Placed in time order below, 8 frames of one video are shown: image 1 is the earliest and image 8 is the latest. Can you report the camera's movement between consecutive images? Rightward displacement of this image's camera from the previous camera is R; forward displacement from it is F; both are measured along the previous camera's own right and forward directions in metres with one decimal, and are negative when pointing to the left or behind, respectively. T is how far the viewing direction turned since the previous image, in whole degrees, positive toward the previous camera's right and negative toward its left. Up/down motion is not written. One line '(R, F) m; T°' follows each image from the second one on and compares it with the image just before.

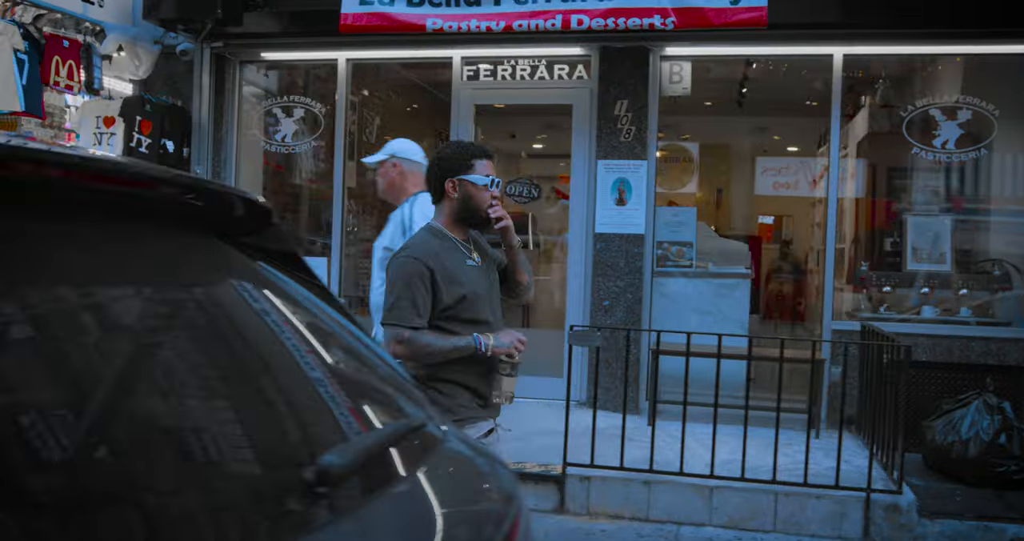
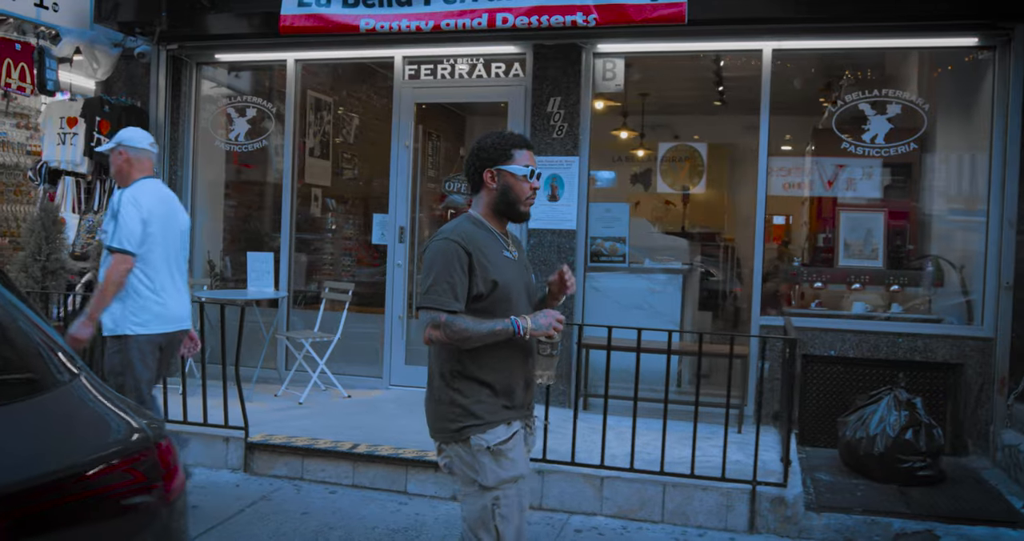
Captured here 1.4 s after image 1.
(+0.8, -0.1) m; -4°
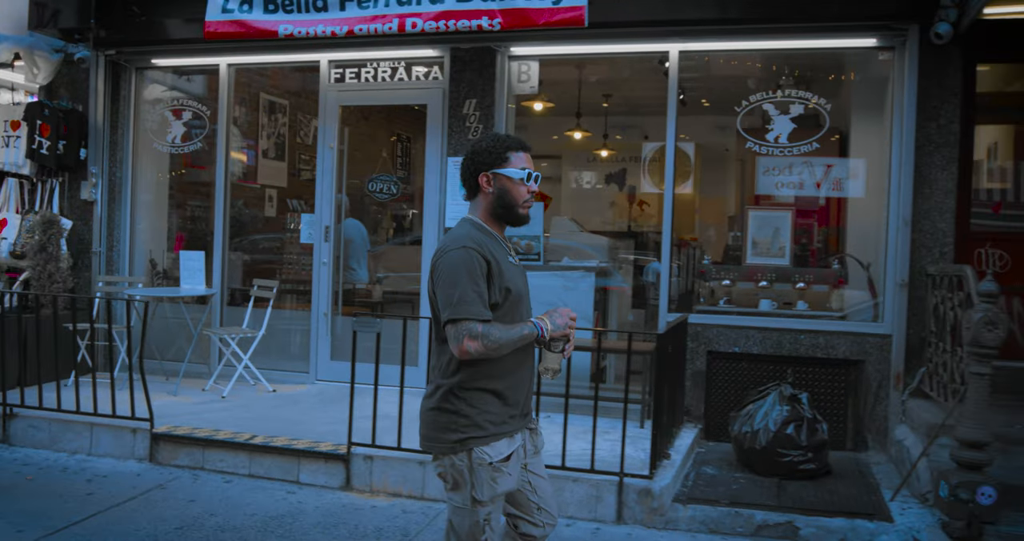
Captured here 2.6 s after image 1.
(+0.8, -0.1) m; -2°
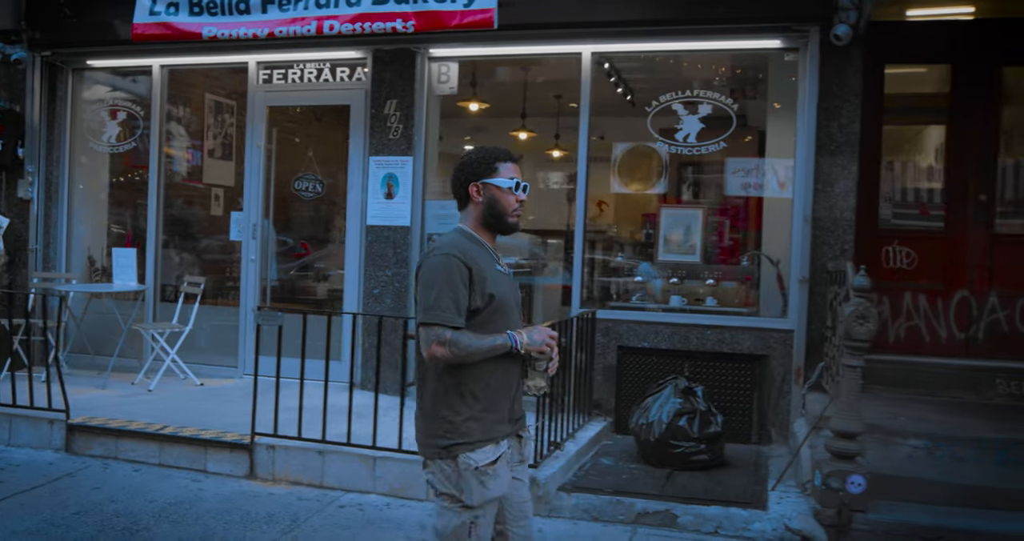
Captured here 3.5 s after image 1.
(+0.6, -0.1) m; 0°
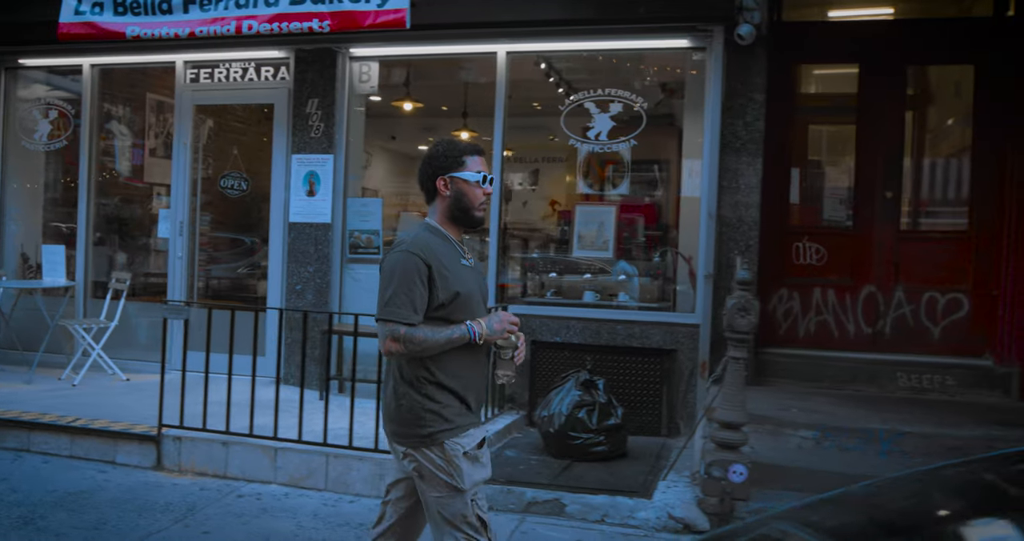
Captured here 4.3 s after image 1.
(+0.5, -0.1) m; 0°
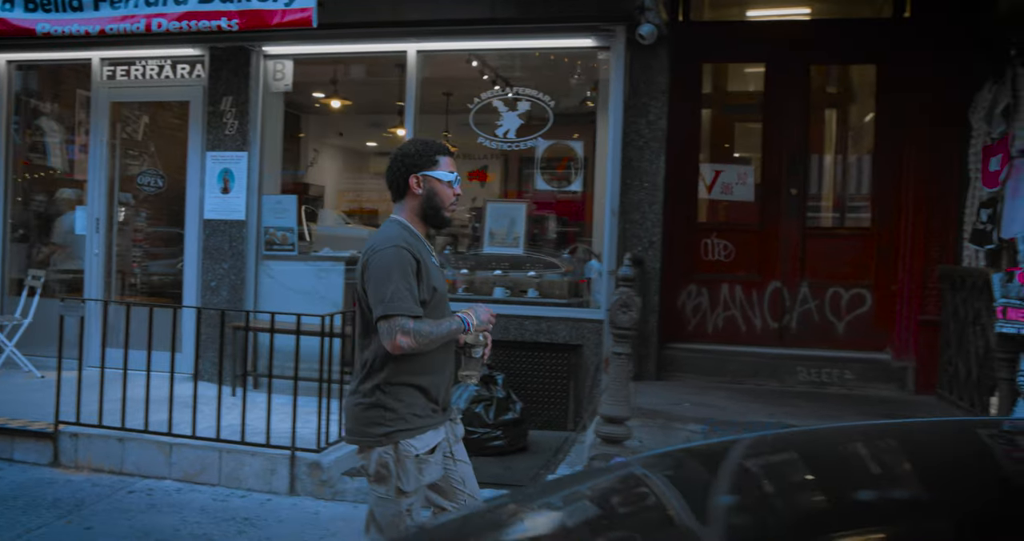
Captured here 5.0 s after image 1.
(+0.5, -0.1) m; +1°
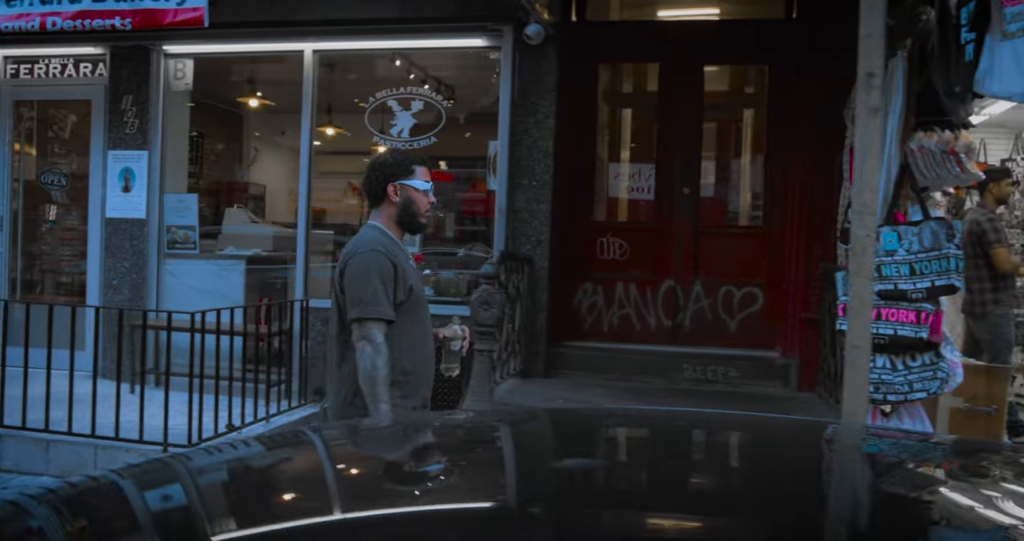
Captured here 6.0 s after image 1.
(+0.6, -0.1) m; 0°
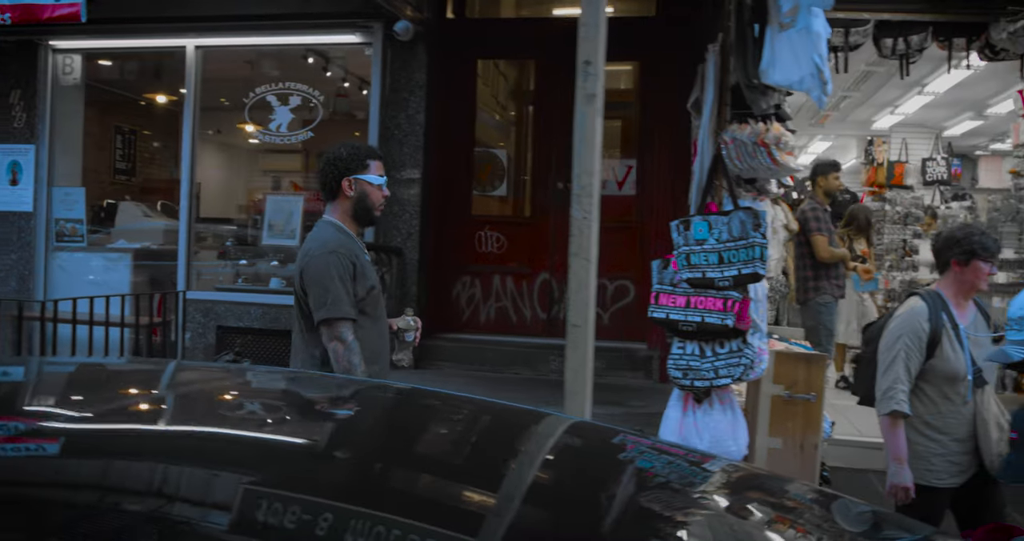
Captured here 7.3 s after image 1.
(+0.8, -0.1) m; 0°
